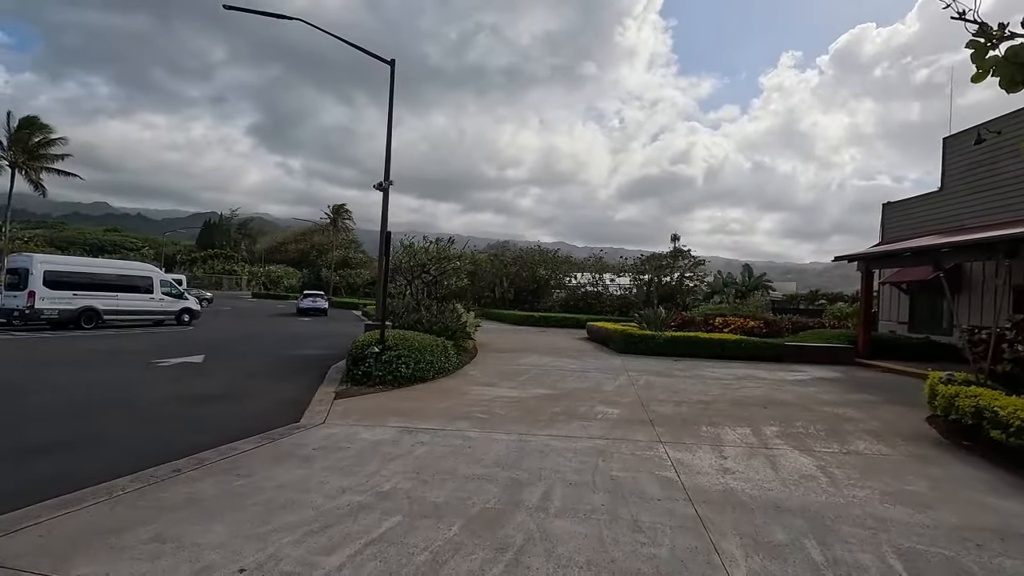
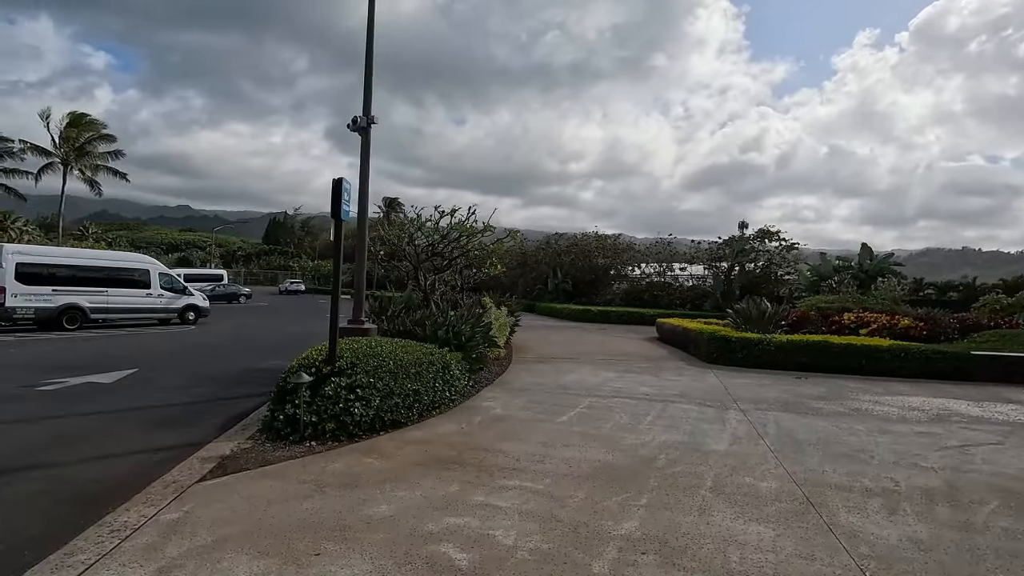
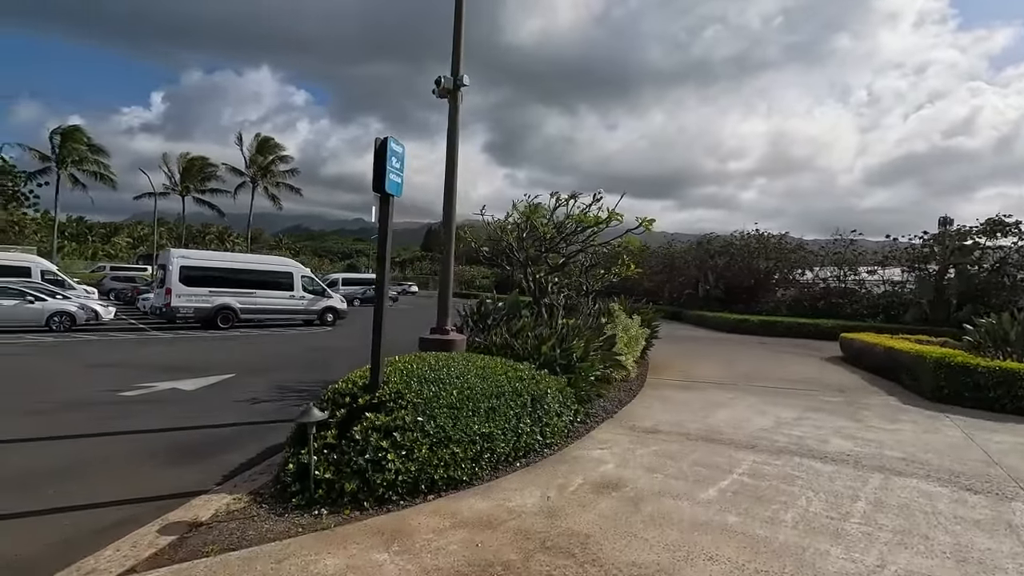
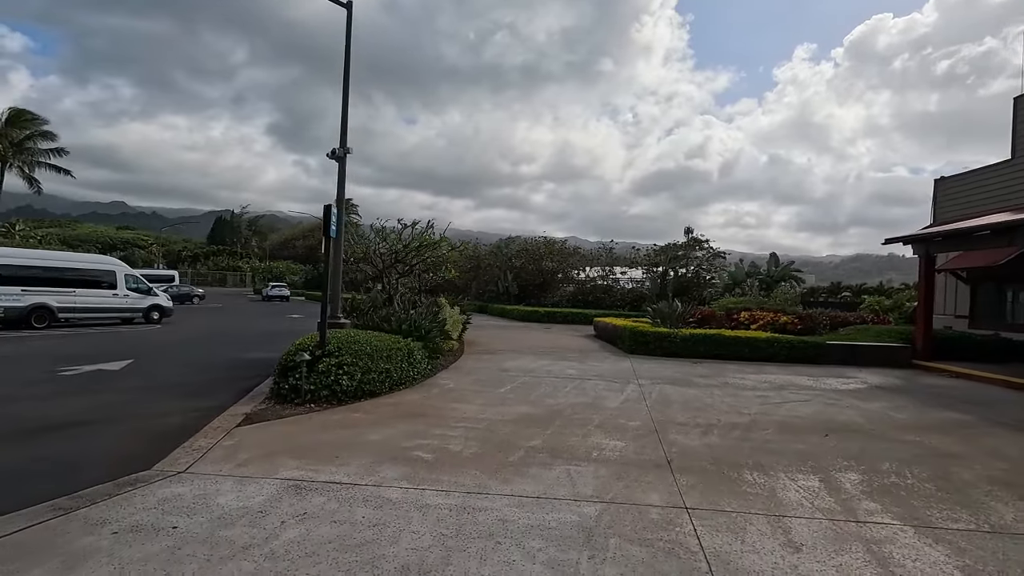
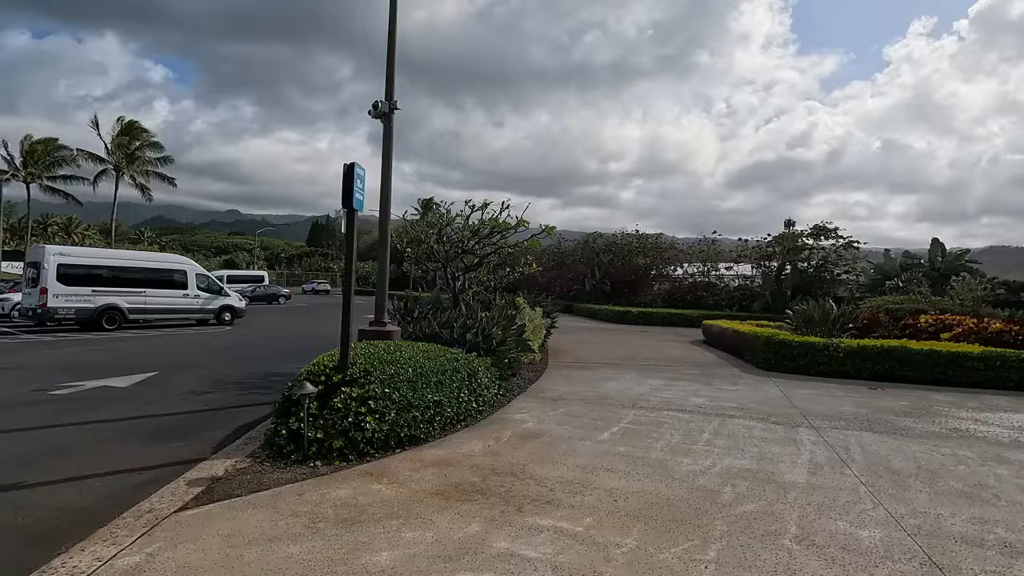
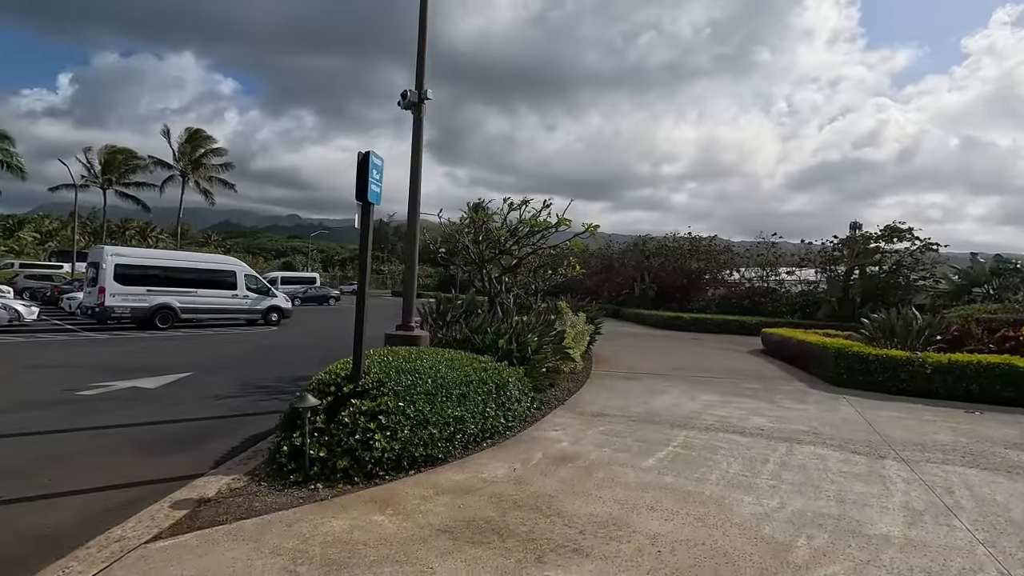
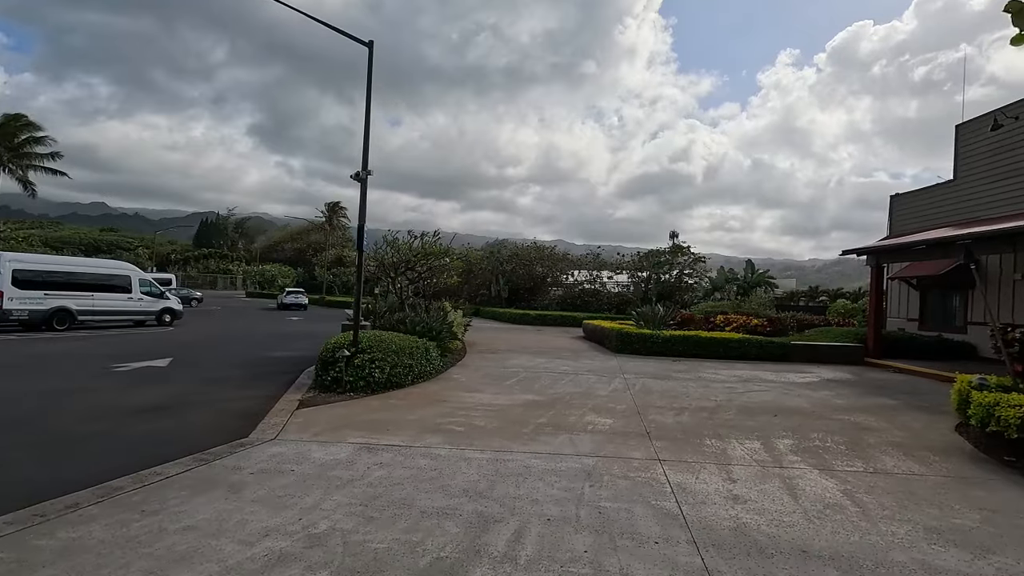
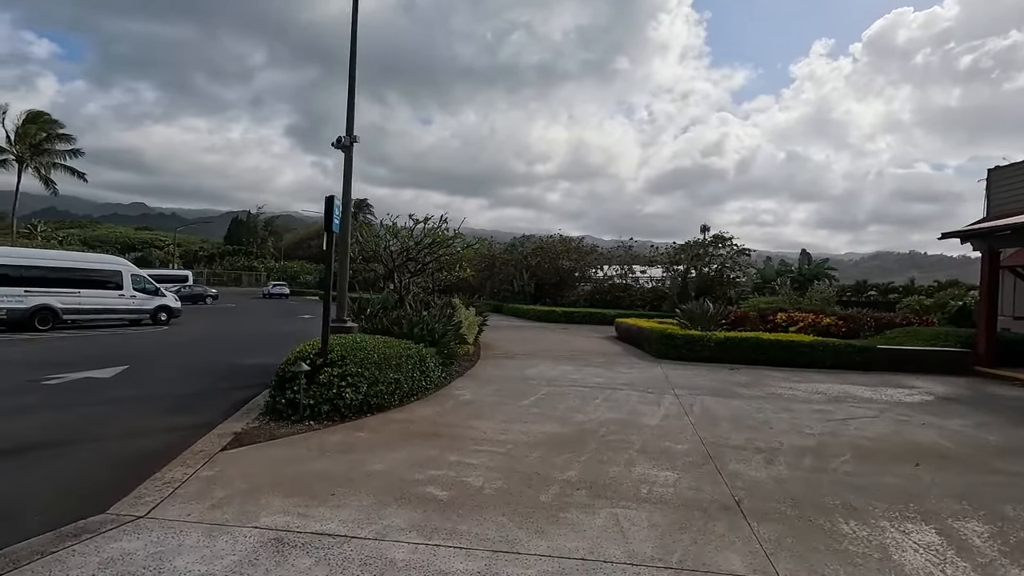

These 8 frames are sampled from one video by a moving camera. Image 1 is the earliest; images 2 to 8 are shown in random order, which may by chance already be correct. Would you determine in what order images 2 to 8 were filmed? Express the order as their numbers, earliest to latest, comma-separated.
7, 4, 8, 2, 5, 6, 3
